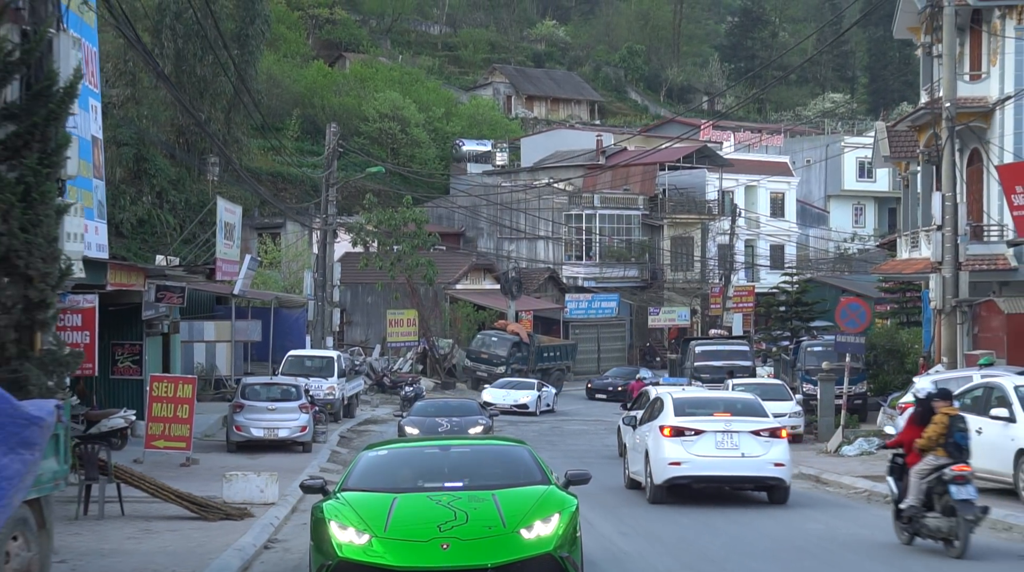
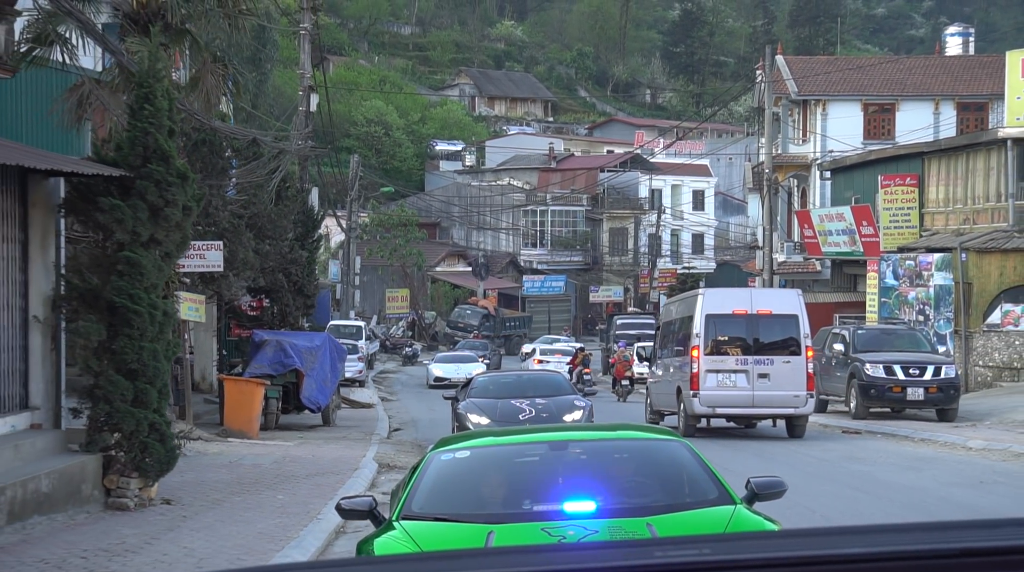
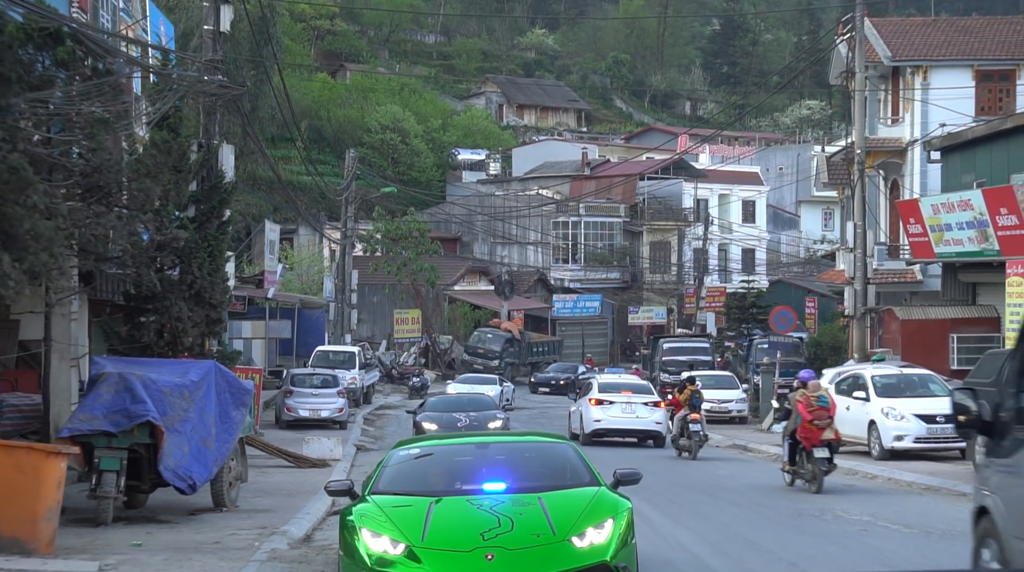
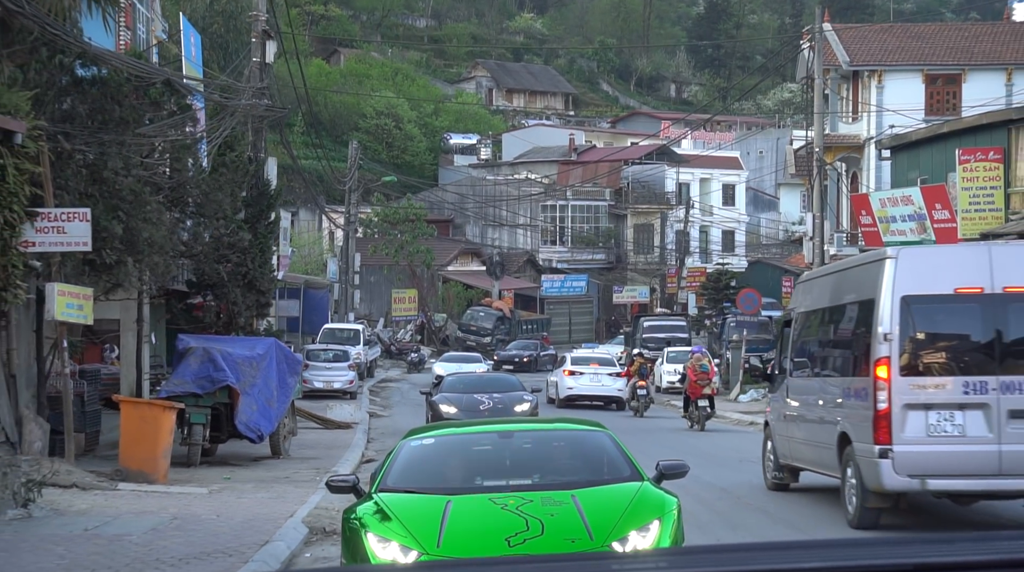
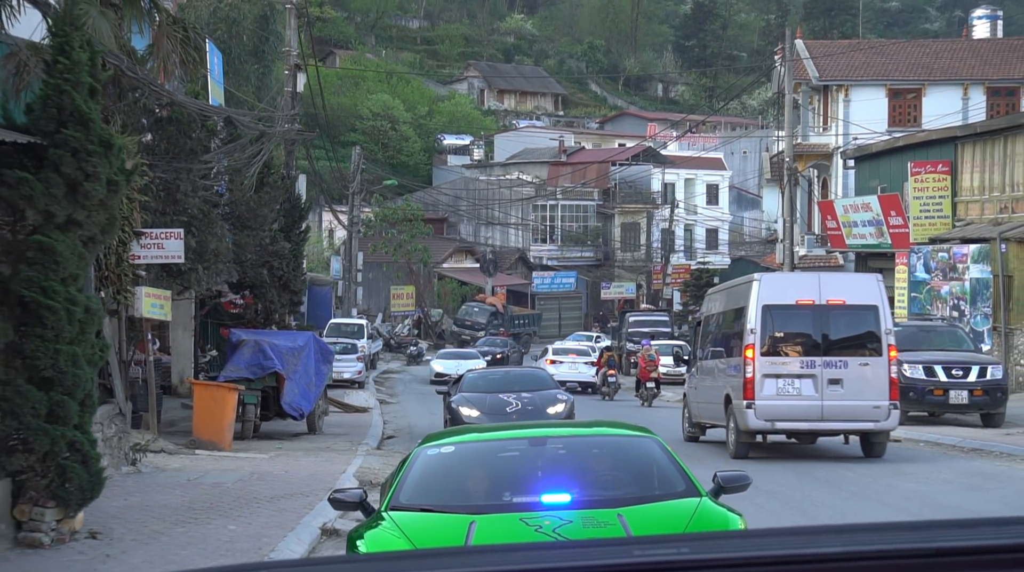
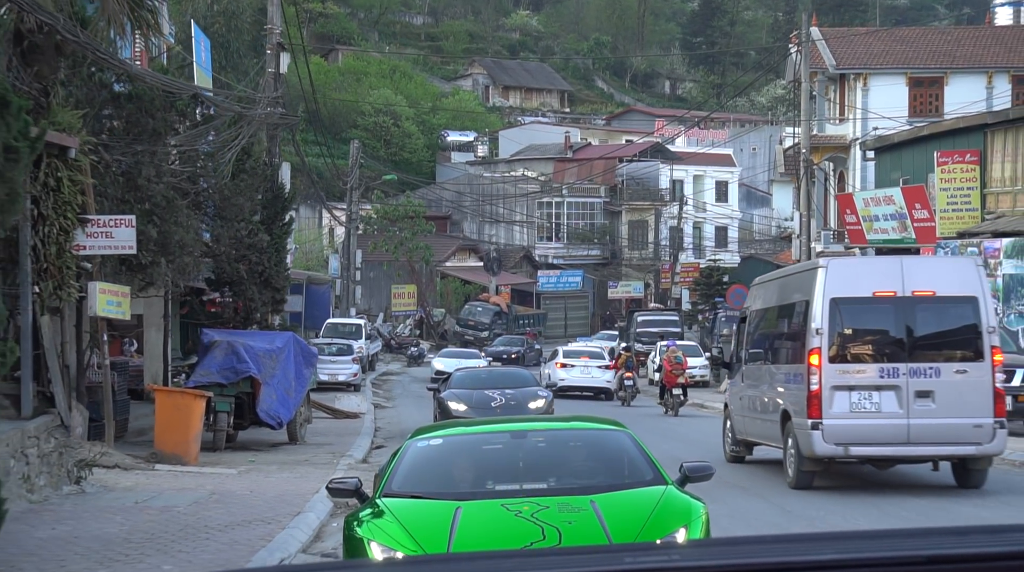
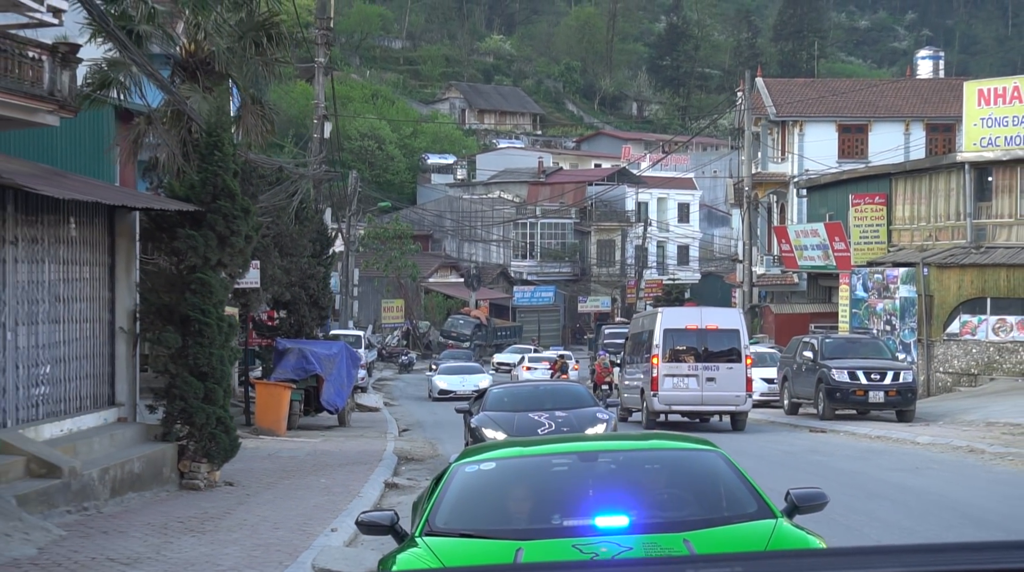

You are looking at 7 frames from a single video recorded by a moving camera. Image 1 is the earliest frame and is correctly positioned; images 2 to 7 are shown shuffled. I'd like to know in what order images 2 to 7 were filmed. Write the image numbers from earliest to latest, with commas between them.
3, 4, 6, 5, 2, 7
